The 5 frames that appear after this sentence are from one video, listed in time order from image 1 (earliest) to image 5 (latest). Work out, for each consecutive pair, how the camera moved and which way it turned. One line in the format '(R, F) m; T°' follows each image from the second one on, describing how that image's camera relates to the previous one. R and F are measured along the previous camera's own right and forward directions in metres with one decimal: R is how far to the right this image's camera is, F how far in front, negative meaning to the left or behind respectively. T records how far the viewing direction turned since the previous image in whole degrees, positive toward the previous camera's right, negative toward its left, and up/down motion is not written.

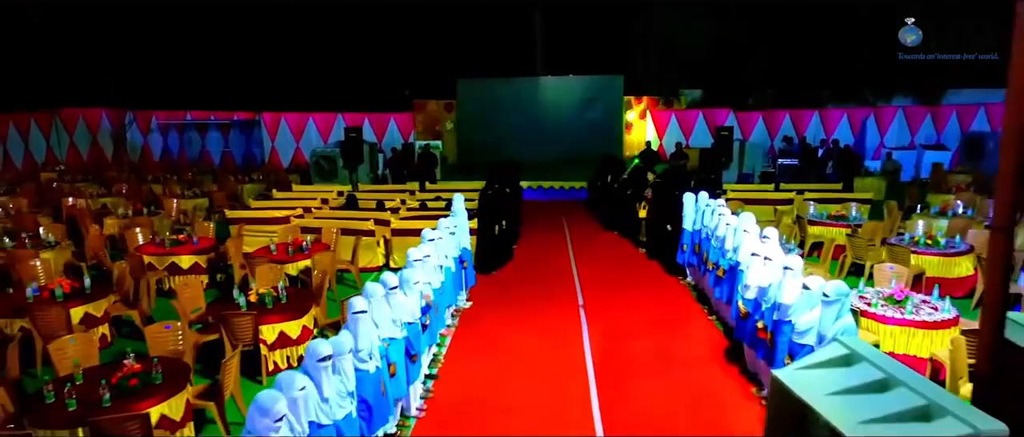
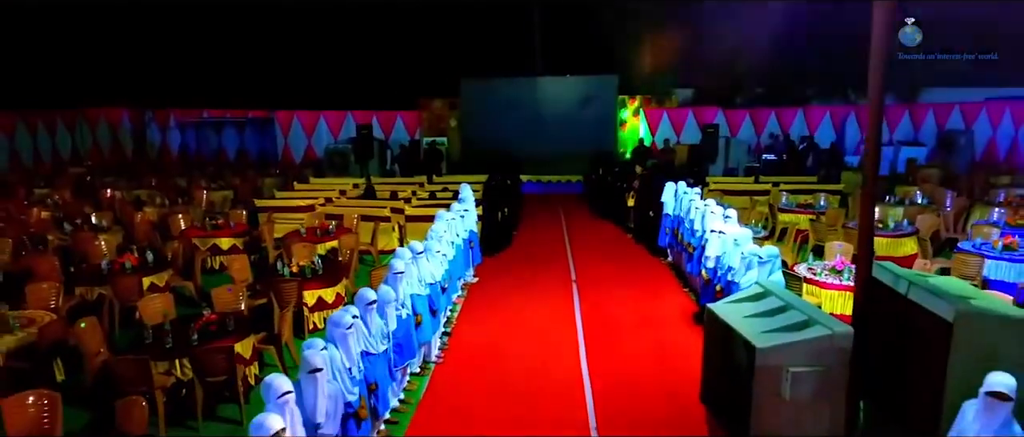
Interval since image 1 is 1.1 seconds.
(0.0, -1.2) m; 0°
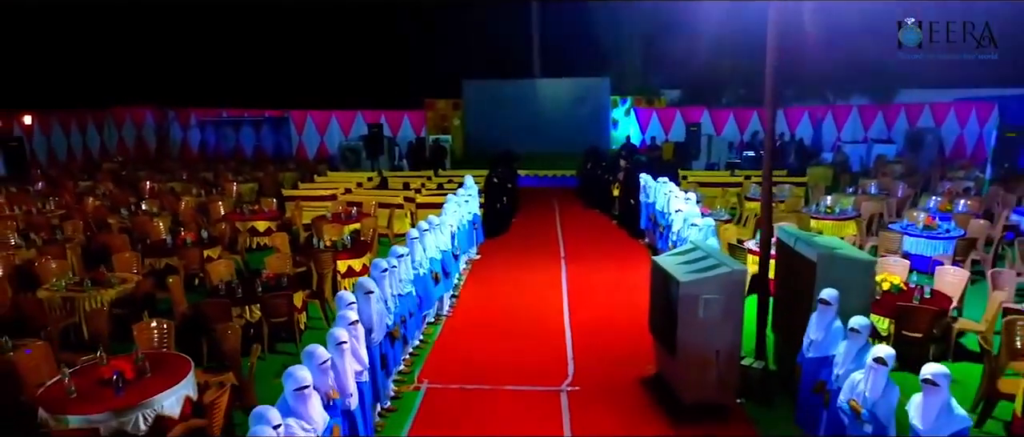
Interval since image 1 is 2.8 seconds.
(+0.1, -1.6) m; 0°
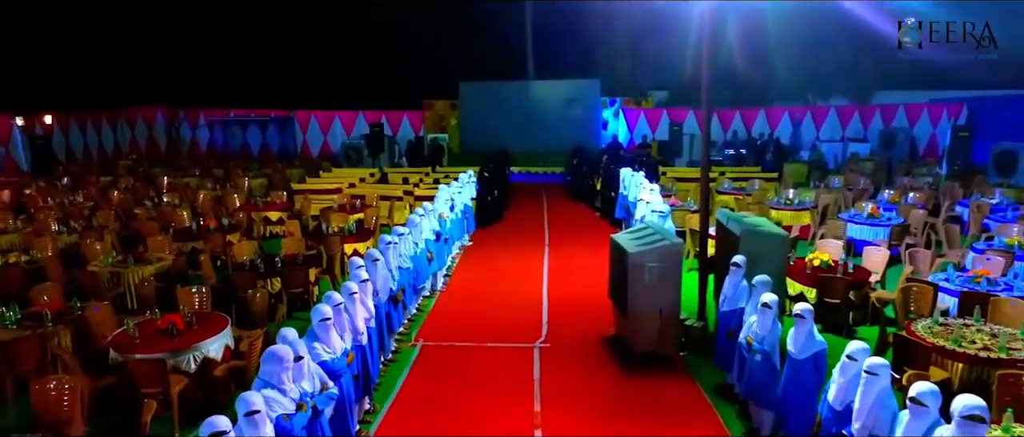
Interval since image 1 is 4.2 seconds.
(+0.2, -1.2) m; 0°
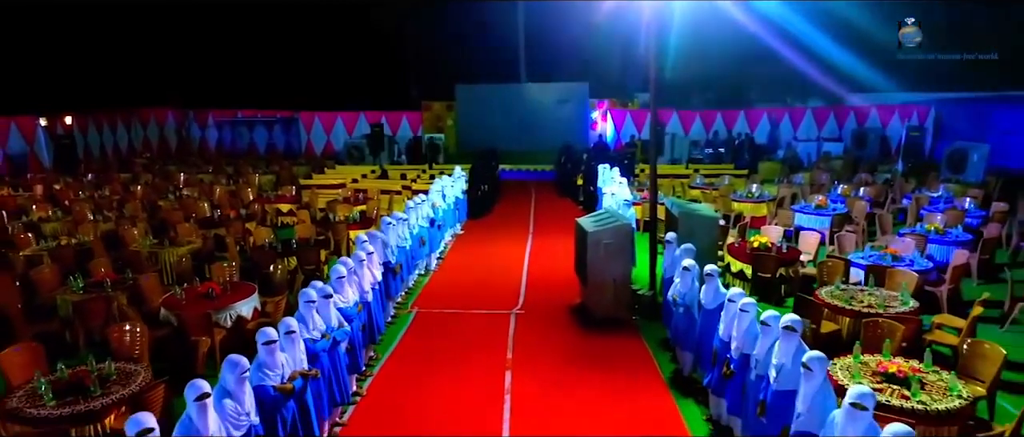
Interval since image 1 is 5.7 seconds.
(+0.2, -1.4) m; 0°
